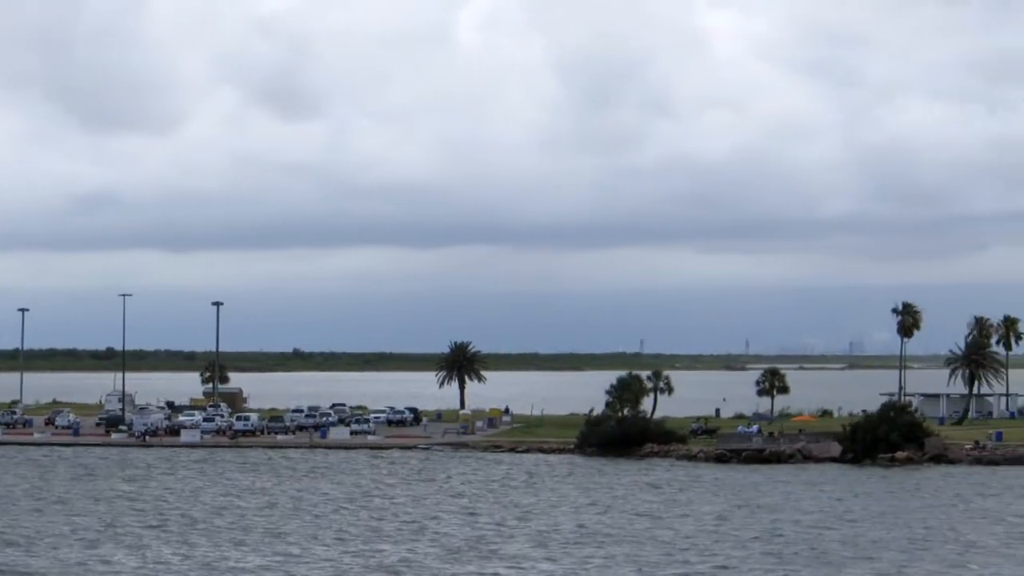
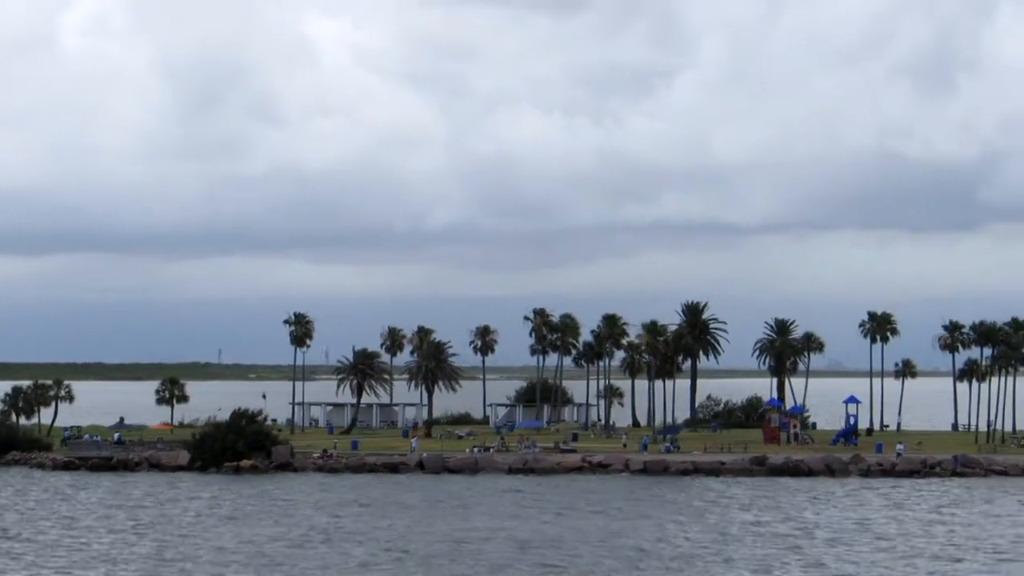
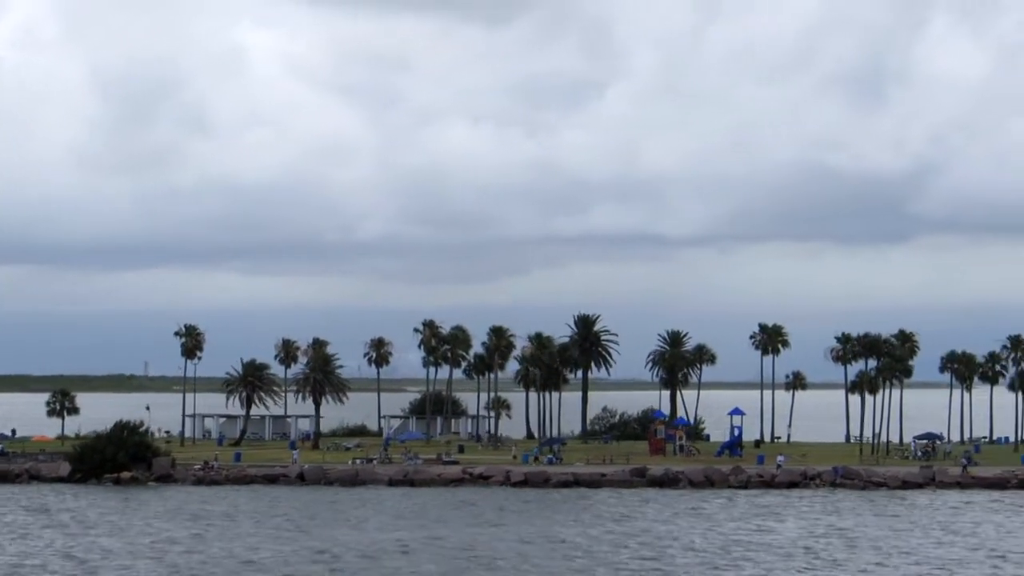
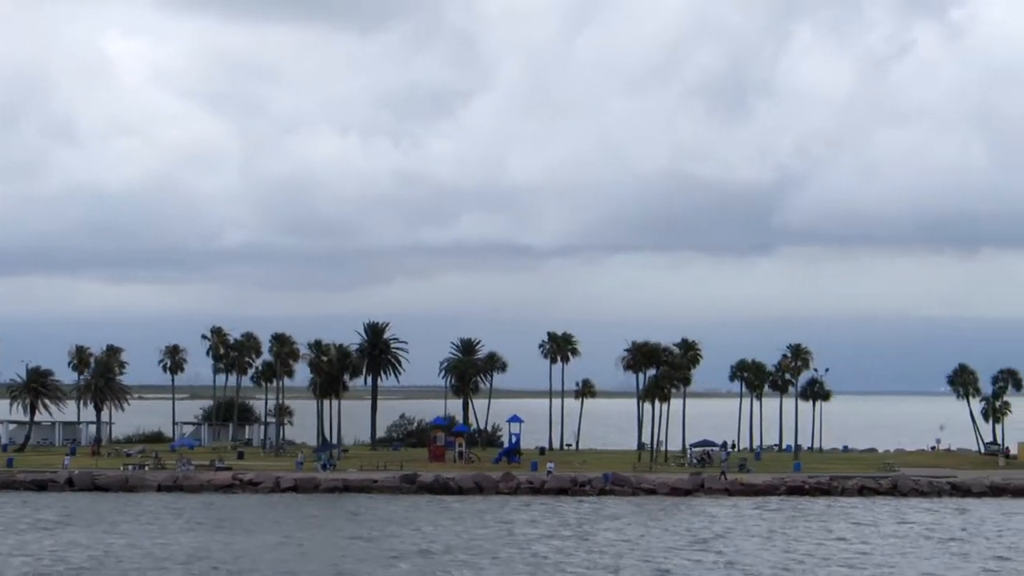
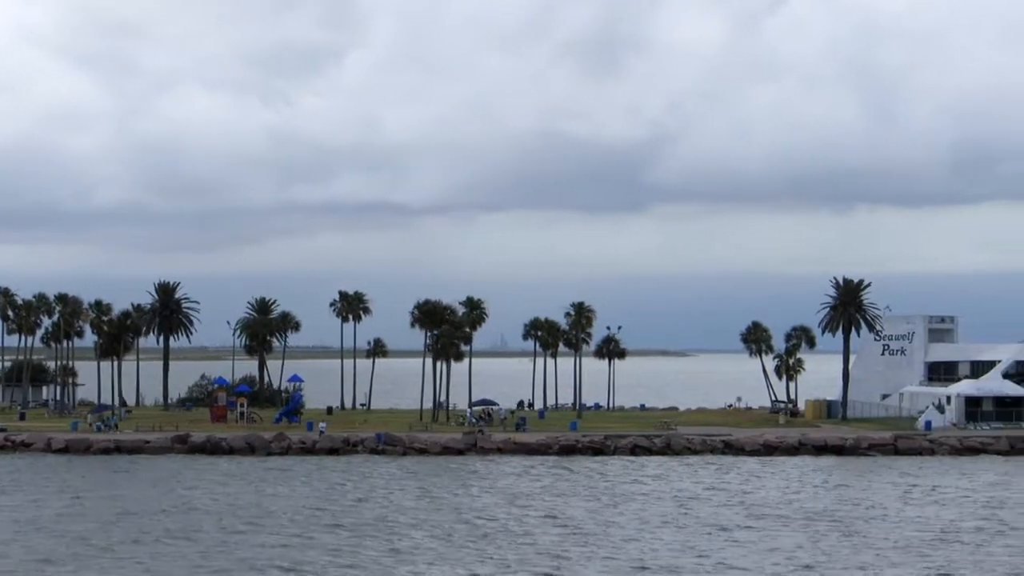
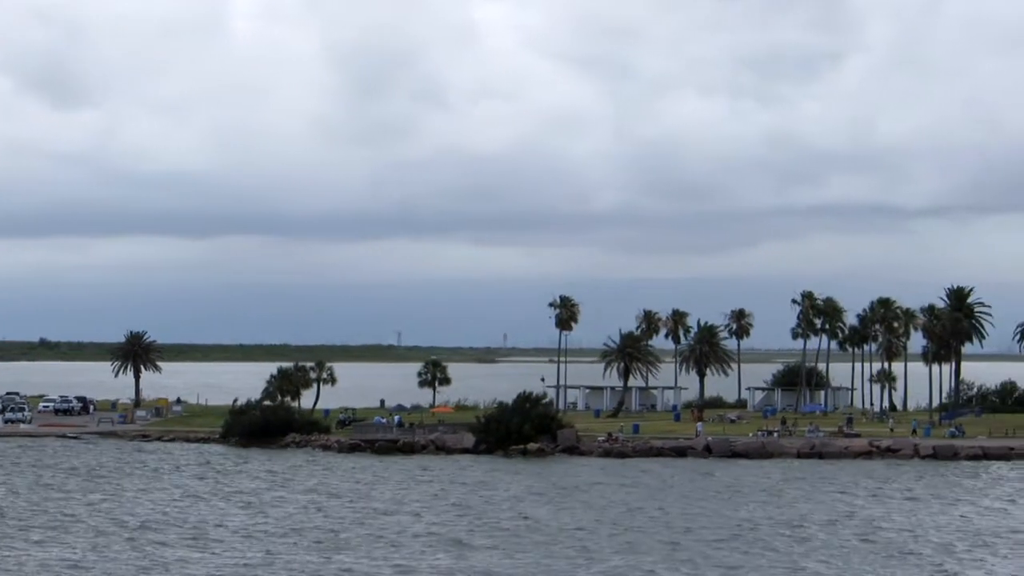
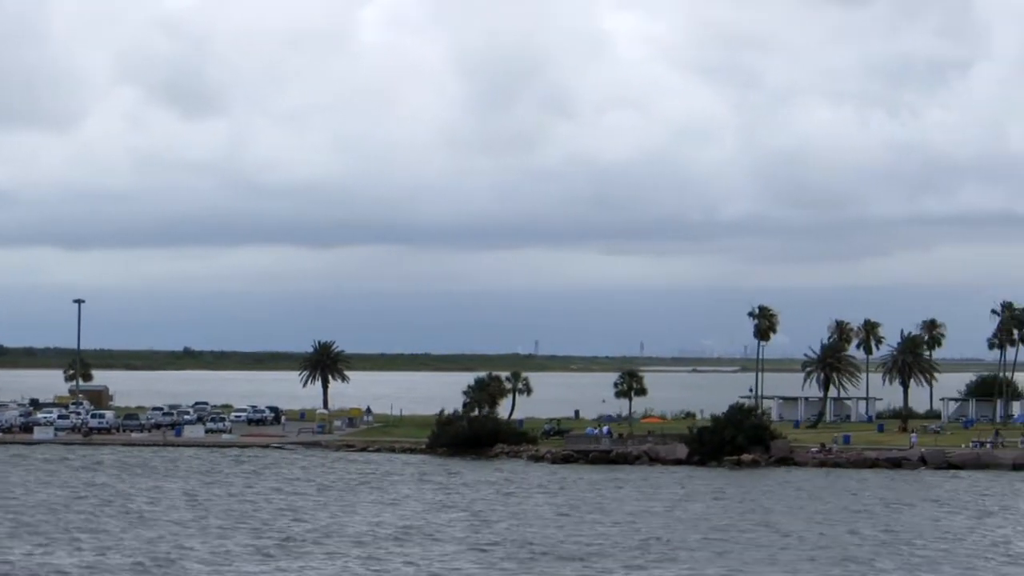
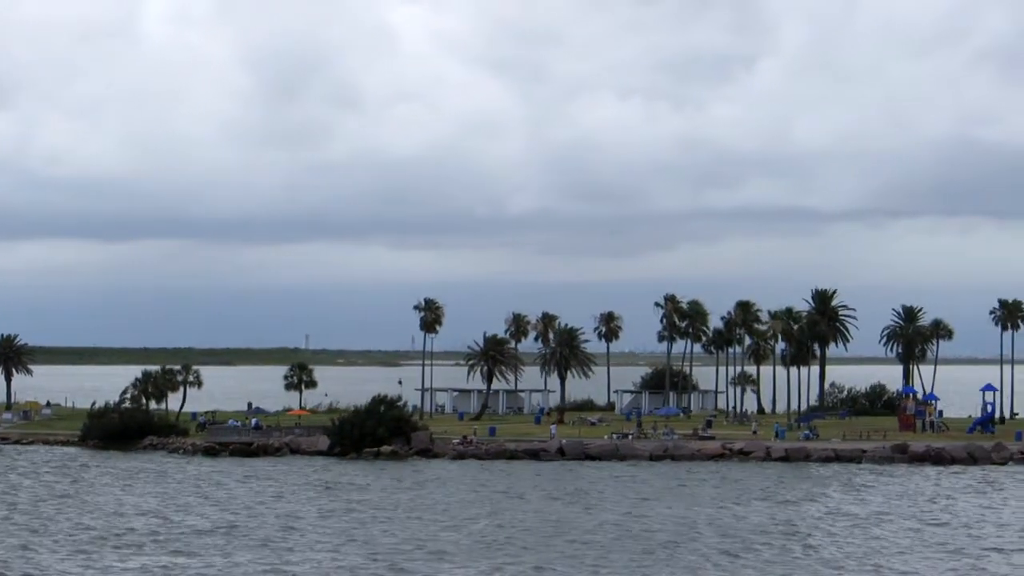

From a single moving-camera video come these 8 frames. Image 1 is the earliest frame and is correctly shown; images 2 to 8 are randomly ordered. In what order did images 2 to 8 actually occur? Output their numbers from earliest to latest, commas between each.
7, 6, 8, 2, 3, 4, 5
